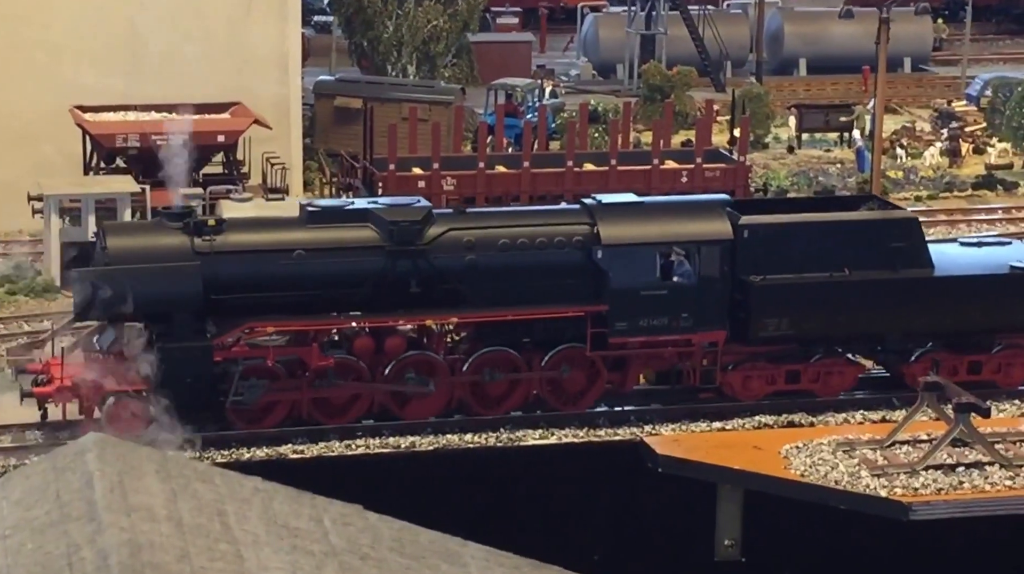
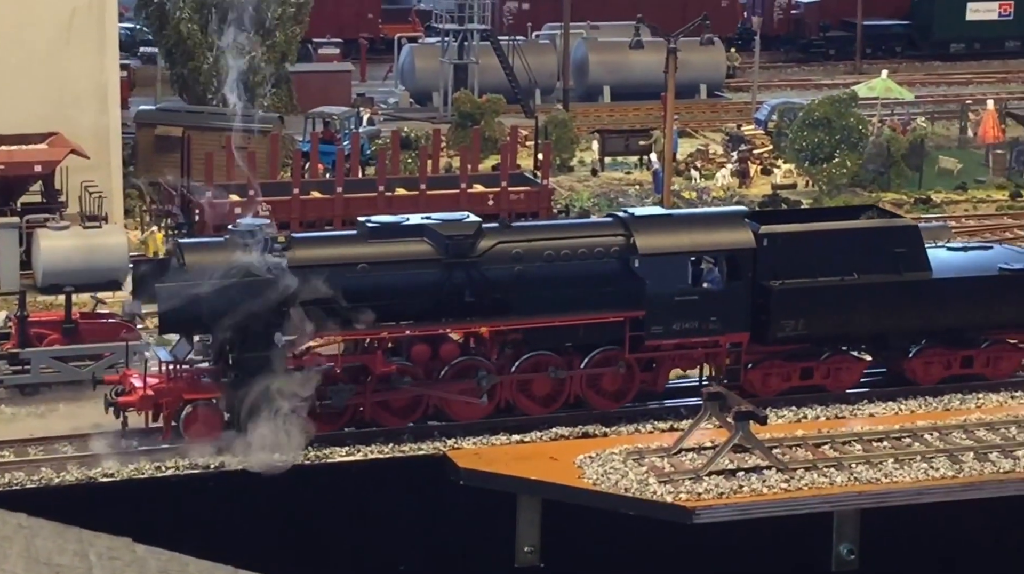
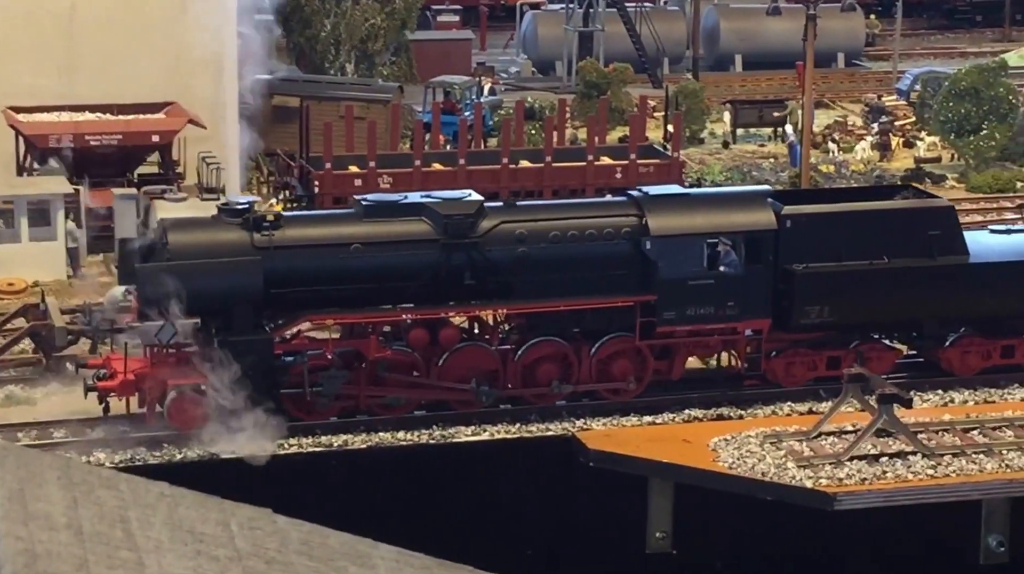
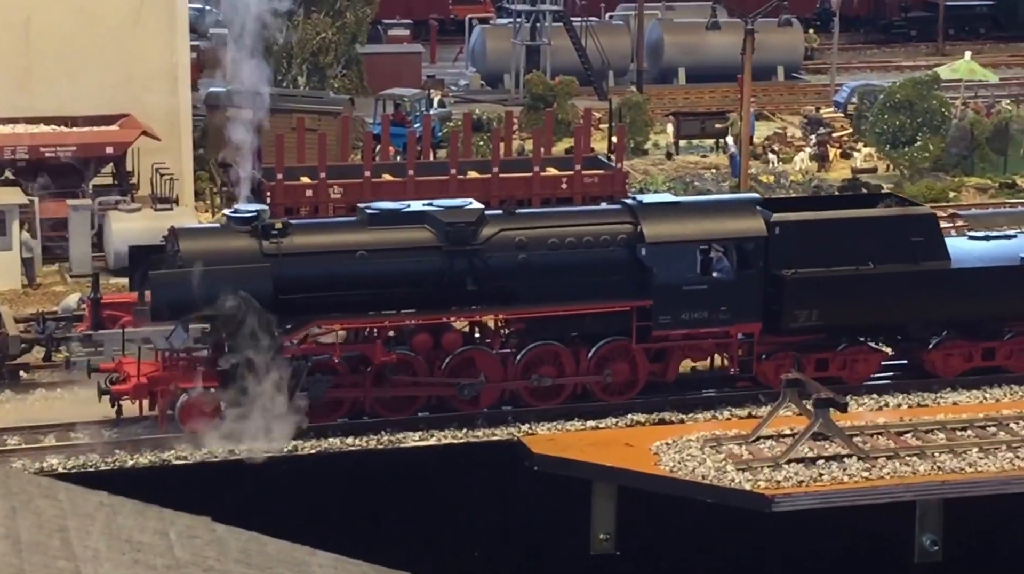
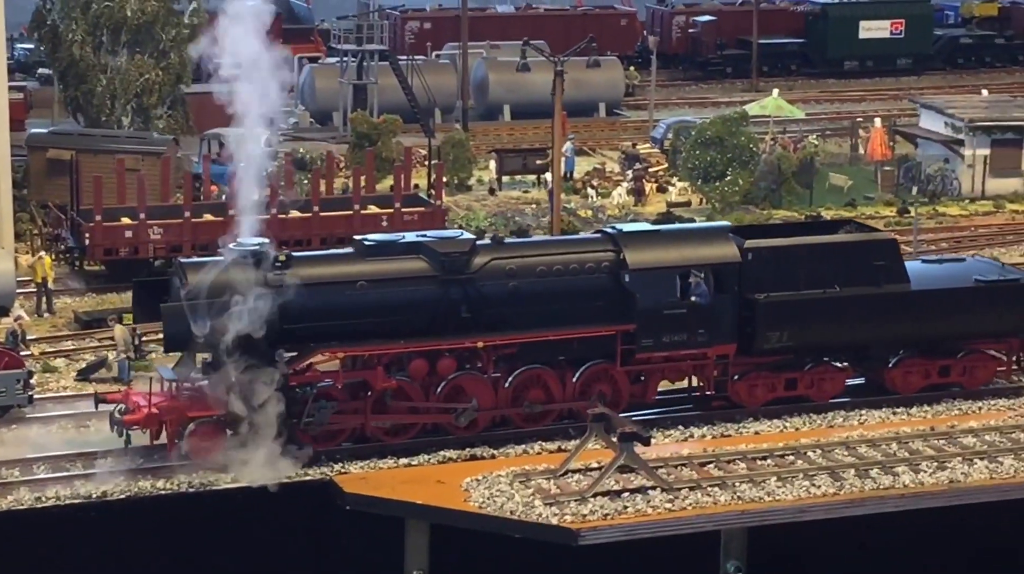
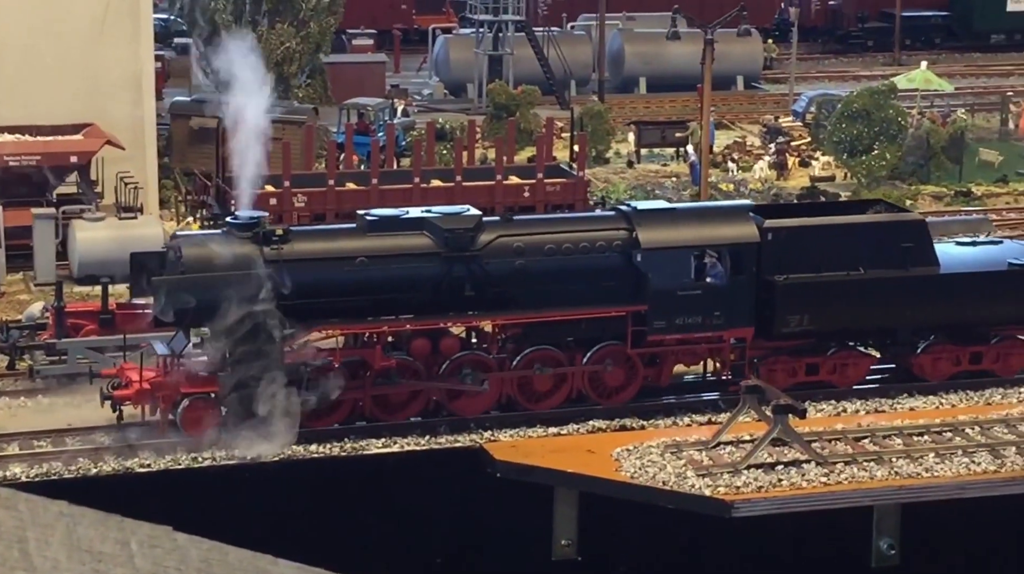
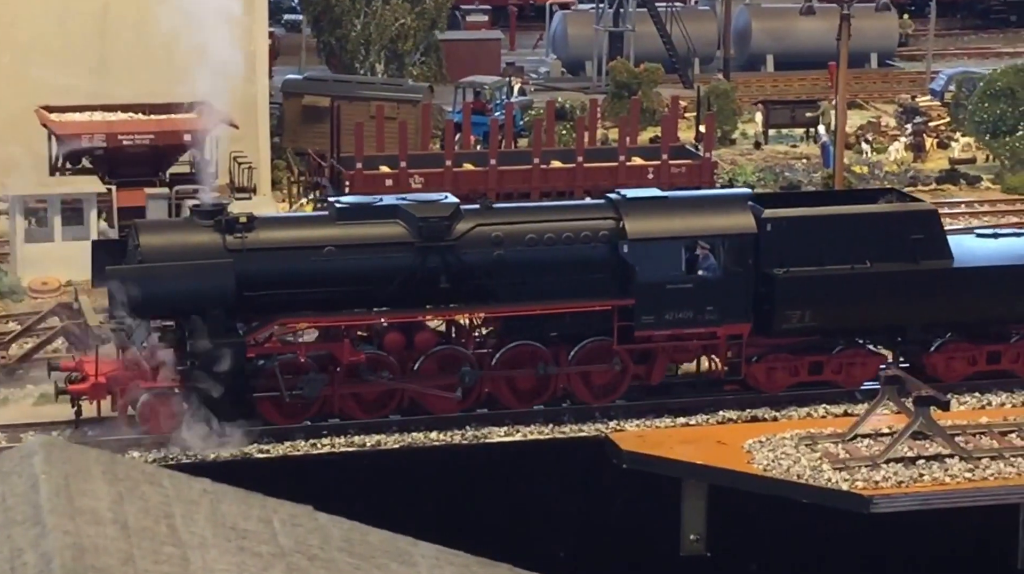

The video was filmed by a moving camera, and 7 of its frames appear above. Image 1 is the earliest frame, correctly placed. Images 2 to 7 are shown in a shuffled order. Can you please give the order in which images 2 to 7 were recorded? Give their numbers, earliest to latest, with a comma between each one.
7, 3, 4, 6, 2, 5
